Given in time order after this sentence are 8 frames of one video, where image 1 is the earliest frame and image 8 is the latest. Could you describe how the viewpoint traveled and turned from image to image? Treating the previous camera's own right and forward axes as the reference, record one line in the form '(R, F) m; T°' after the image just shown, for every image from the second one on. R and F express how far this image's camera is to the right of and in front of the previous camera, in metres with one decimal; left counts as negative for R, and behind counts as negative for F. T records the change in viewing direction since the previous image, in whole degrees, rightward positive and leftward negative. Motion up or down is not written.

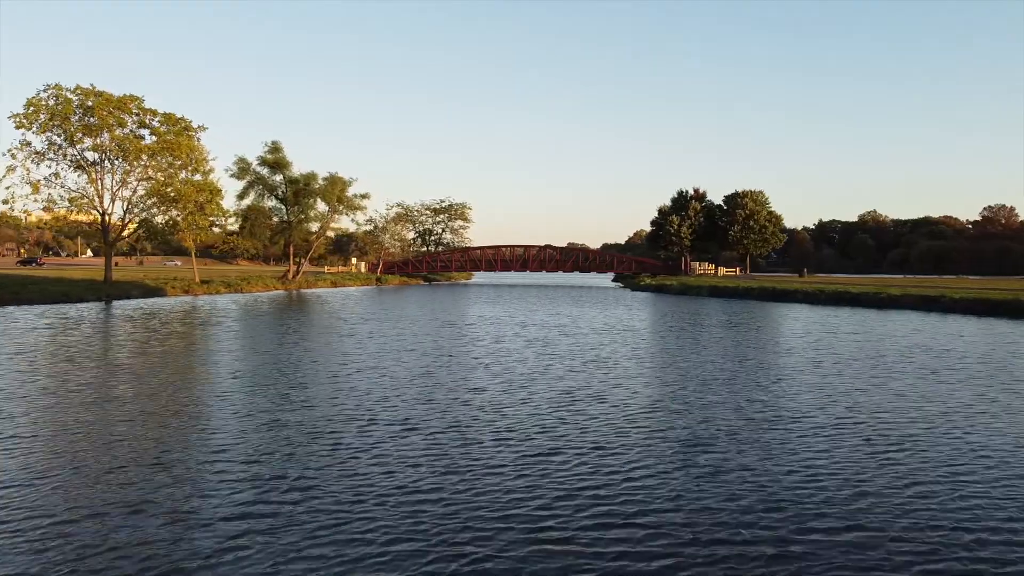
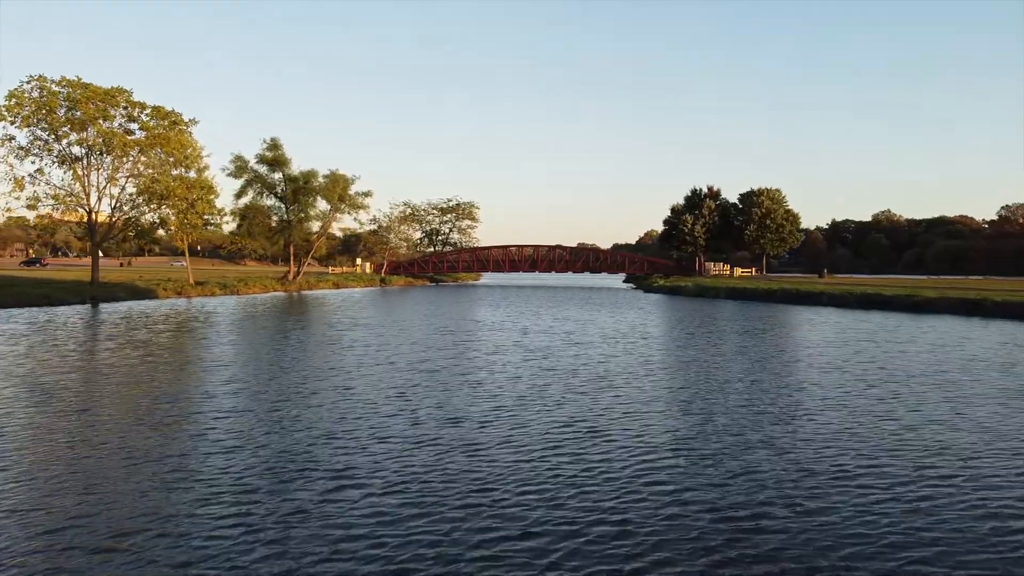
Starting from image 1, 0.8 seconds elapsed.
(+0.5, +3.5) m; -1°
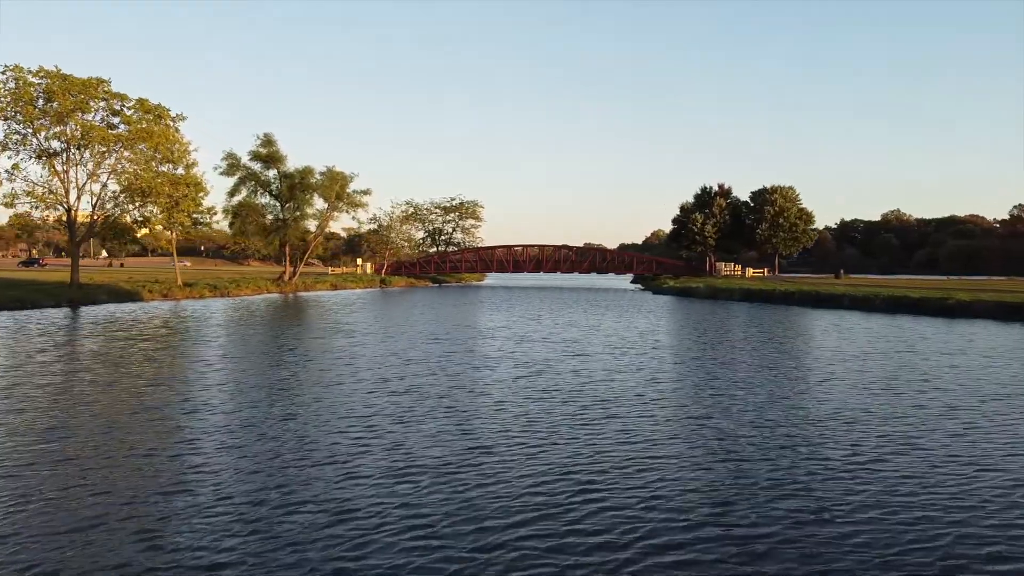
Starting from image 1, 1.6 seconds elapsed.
(+0.5, +3.5) m; -1°
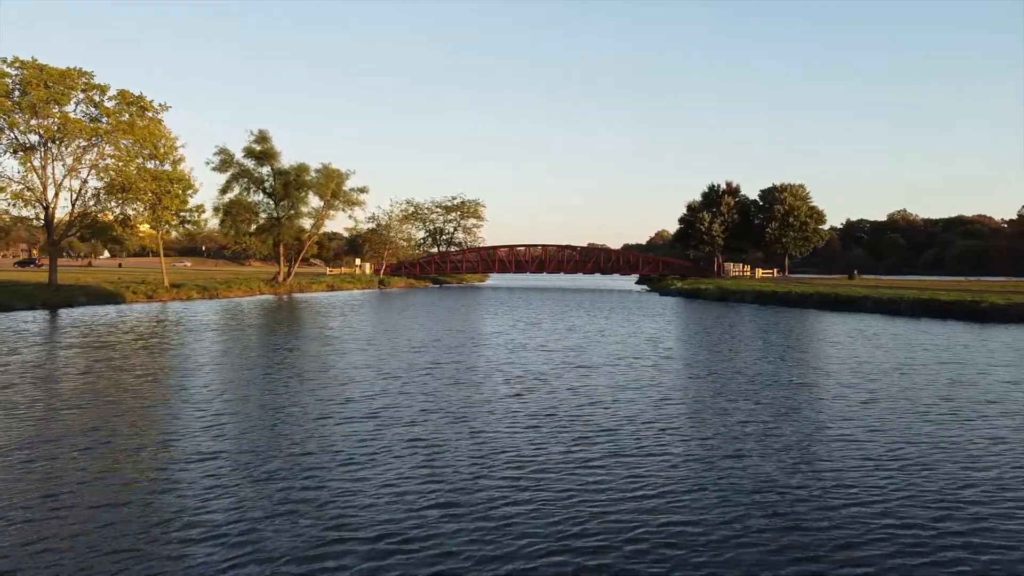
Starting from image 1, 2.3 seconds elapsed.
(+0.3, +3.1) m; 0°
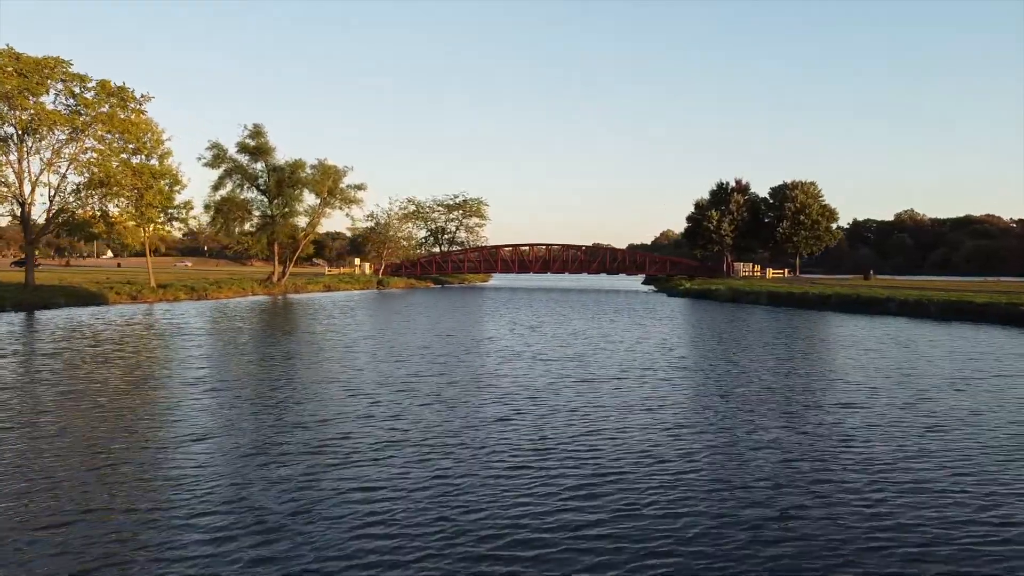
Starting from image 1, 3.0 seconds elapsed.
(+0.3, +3.1) m; 0°
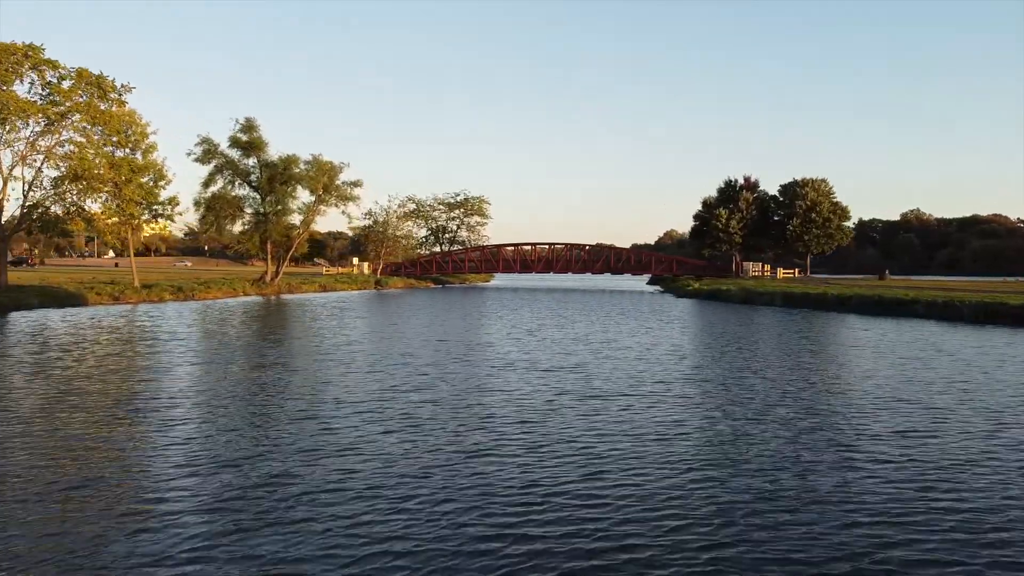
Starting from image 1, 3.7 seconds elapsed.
(+0.3, +3.1) m; 0°
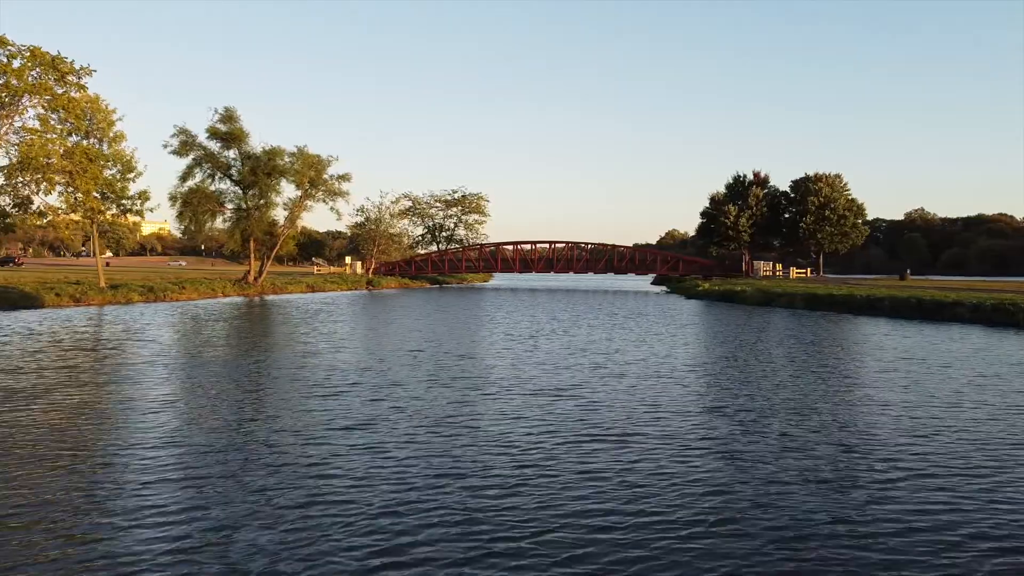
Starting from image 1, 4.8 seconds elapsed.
(+0.5, +4.9) m; 0°
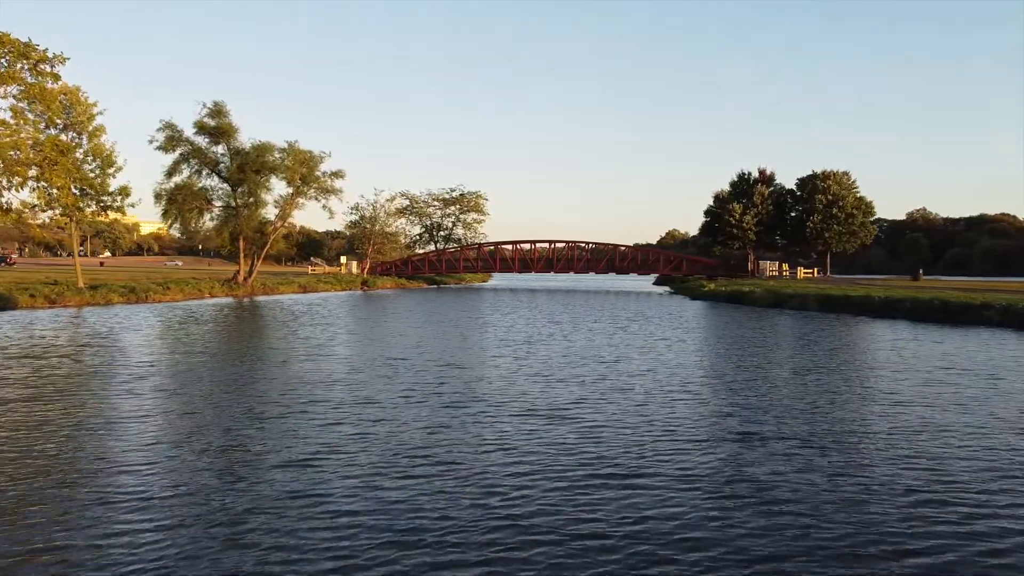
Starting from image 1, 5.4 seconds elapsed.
(+0.2, +2.7) m; 0°
